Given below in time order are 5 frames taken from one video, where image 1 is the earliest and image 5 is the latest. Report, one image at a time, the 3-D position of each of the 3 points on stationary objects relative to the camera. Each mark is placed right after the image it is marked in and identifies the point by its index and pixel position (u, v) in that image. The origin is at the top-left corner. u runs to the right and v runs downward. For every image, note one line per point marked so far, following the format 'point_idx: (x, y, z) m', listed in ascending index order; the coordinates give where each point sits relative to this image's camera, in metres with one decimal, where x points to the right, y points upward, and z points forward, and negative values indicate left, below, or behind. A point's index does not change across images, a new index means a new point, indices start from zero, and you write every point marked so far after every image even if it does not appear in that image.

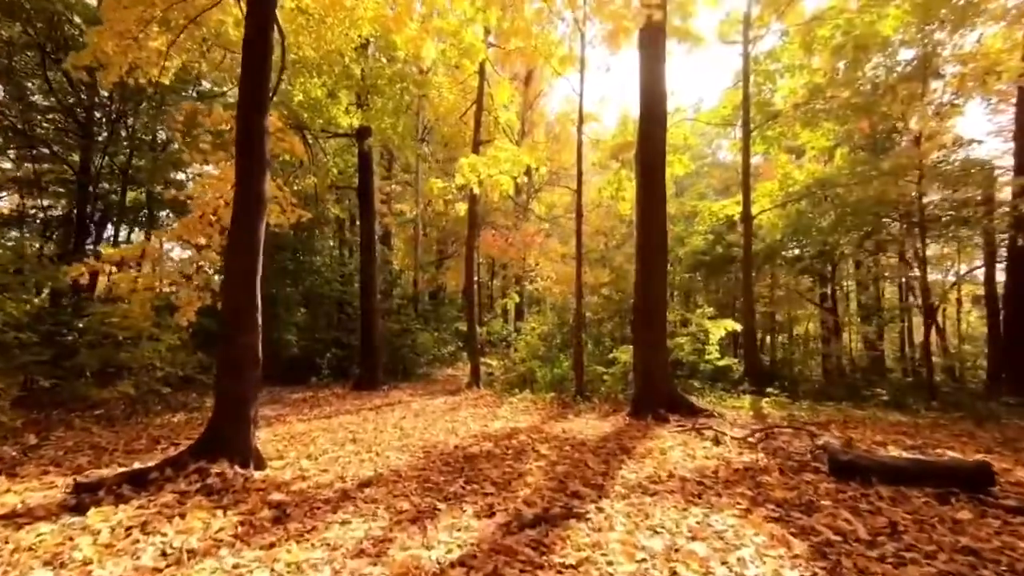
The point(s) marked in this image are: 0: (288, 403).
0: (-4.0, -2.1, +10.5) m
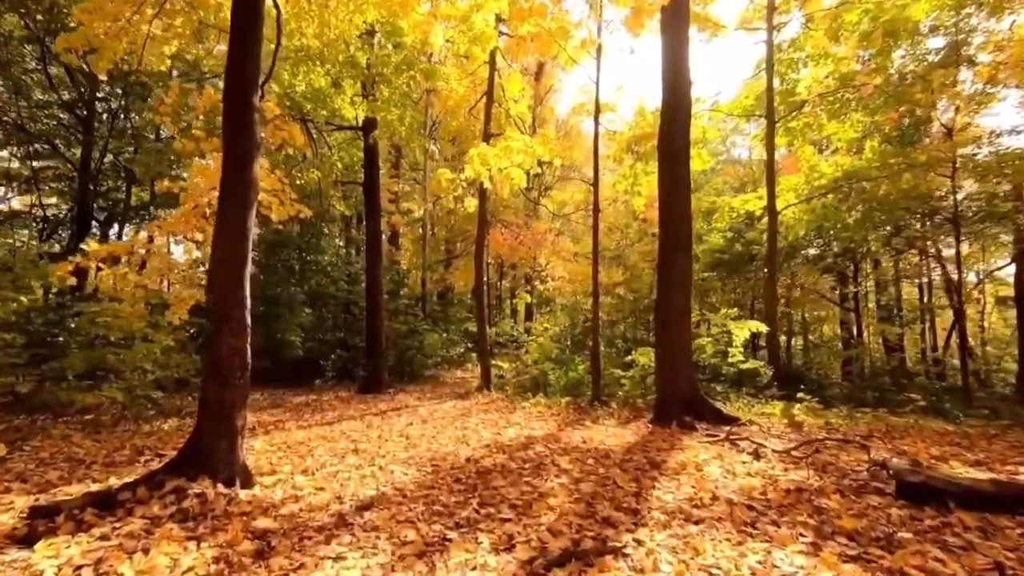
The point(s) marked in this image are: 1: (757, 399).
0: (-3.8, -2.0, +10.0) m
1: (+4.1, -1.9, +9.7) m
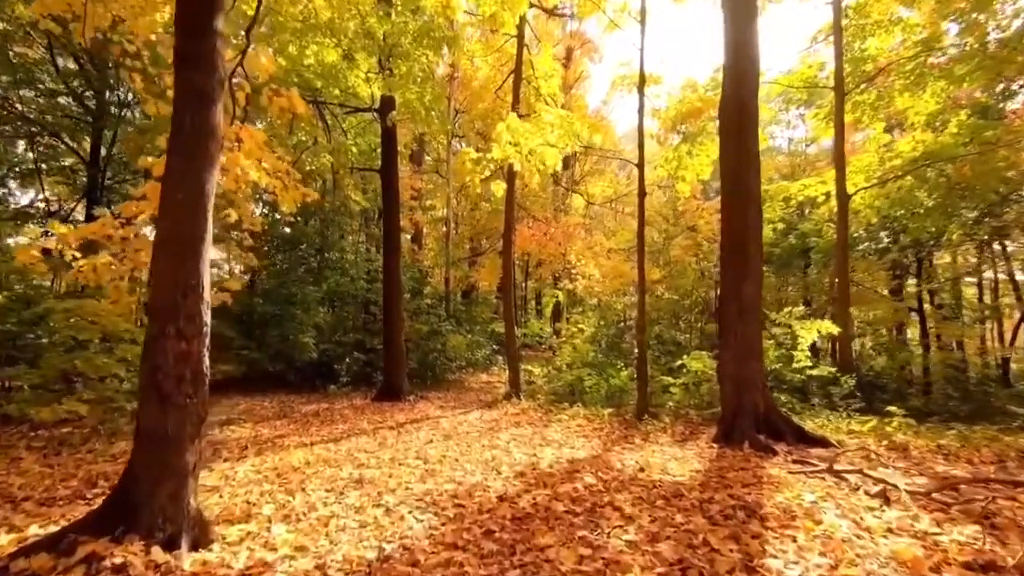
0: (-3.3, -2.0, +8.9) m
1: (+4.6, -1.8, +8.3) m
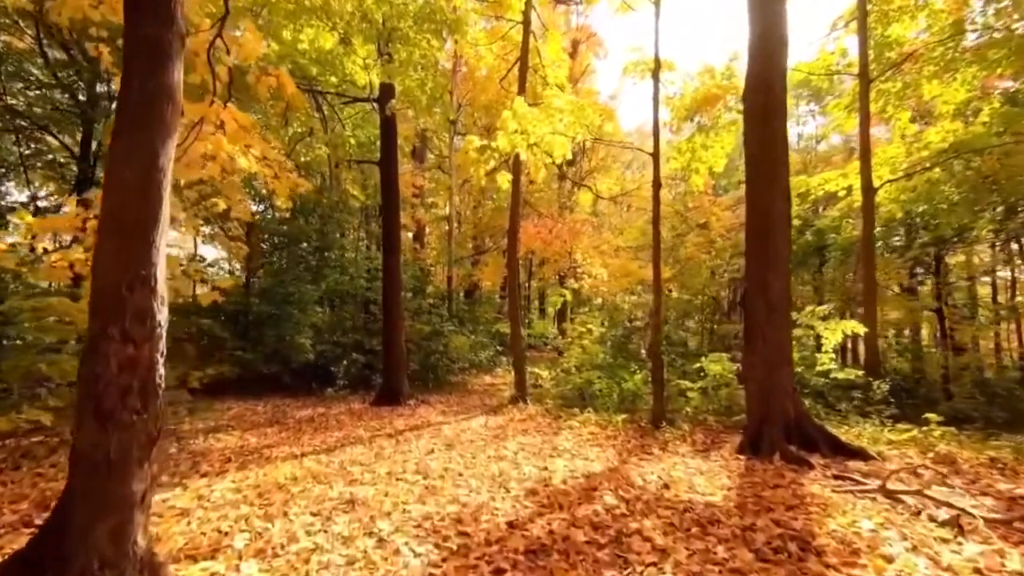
0: (-3.2, -1.9, +8.3) m
1: (+4.7, -1.8, +7.7) m
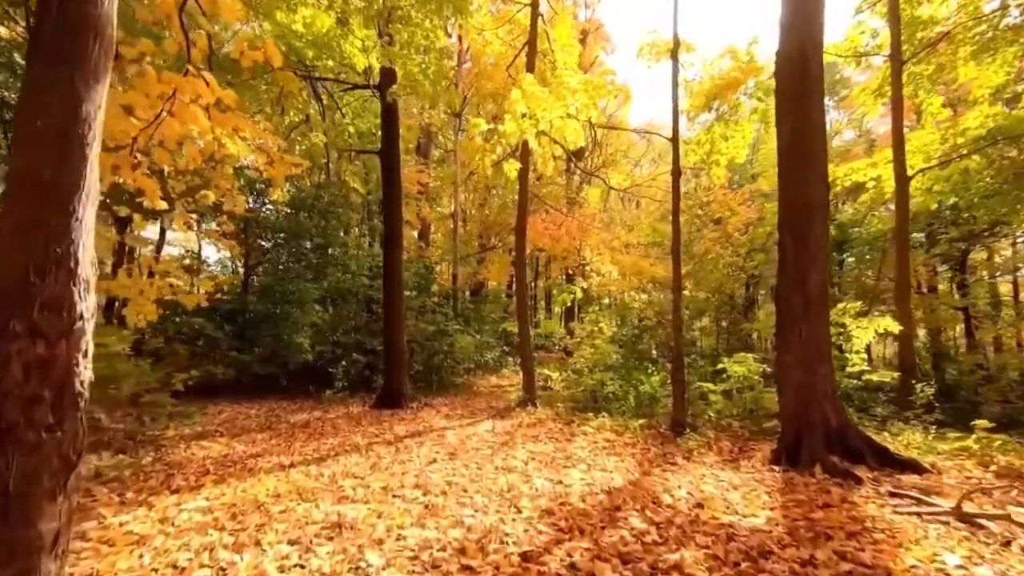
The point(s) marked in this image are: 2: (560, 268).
0: (-3.1, -1.9, +7.8) m
1: (+4.8, -1.7, +7.1) m
2: (+1.5, +0.7, +18.2) m
